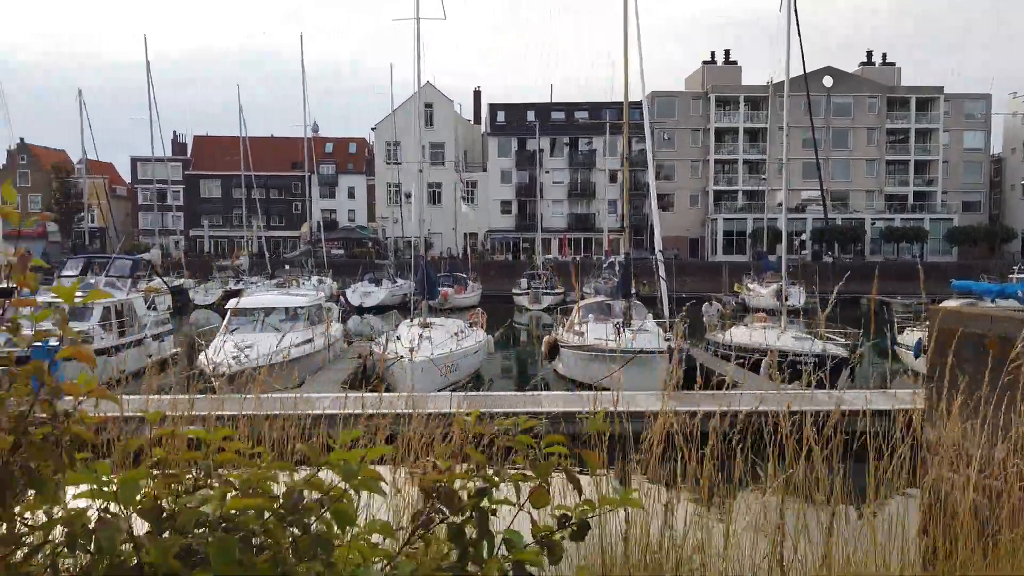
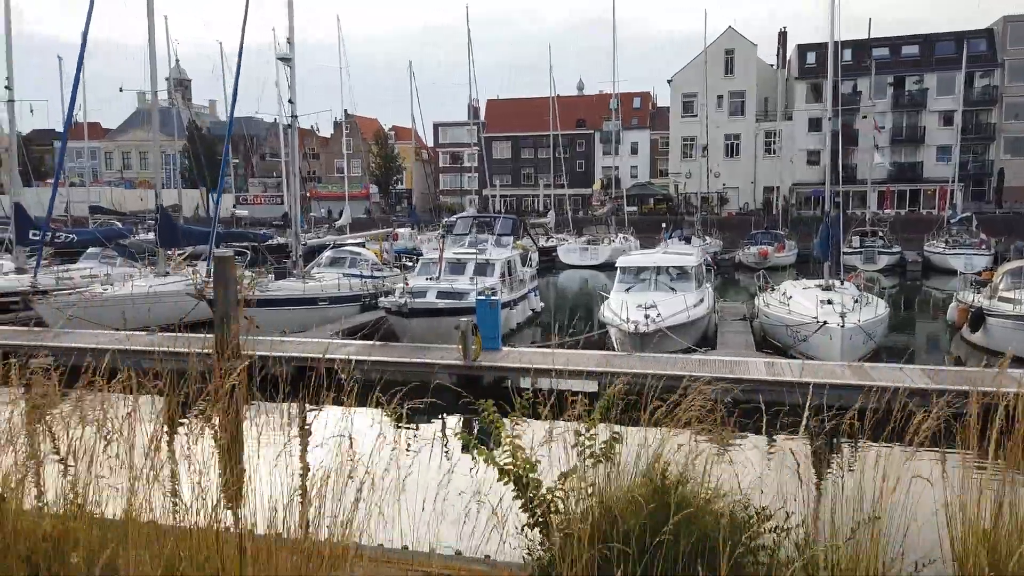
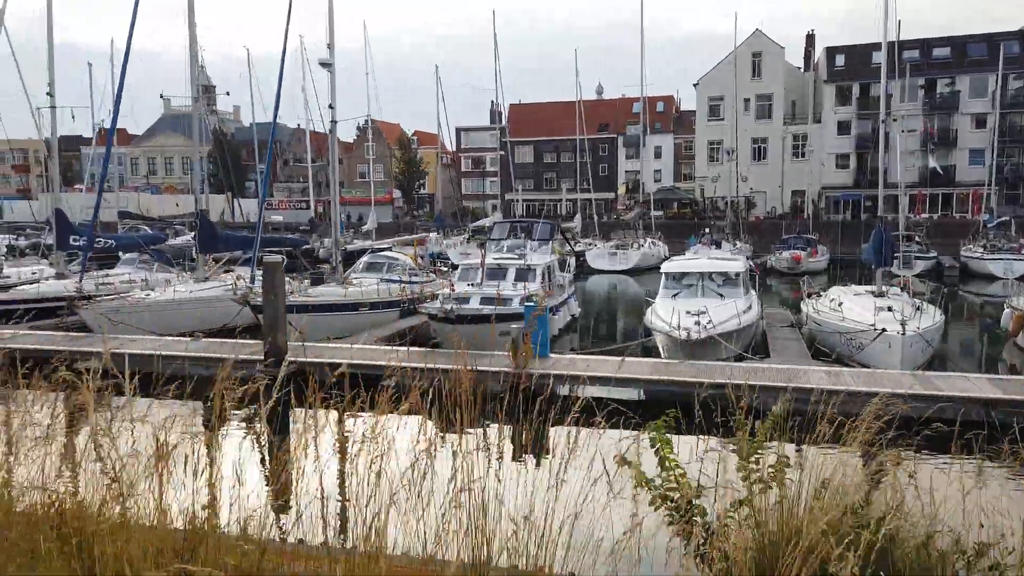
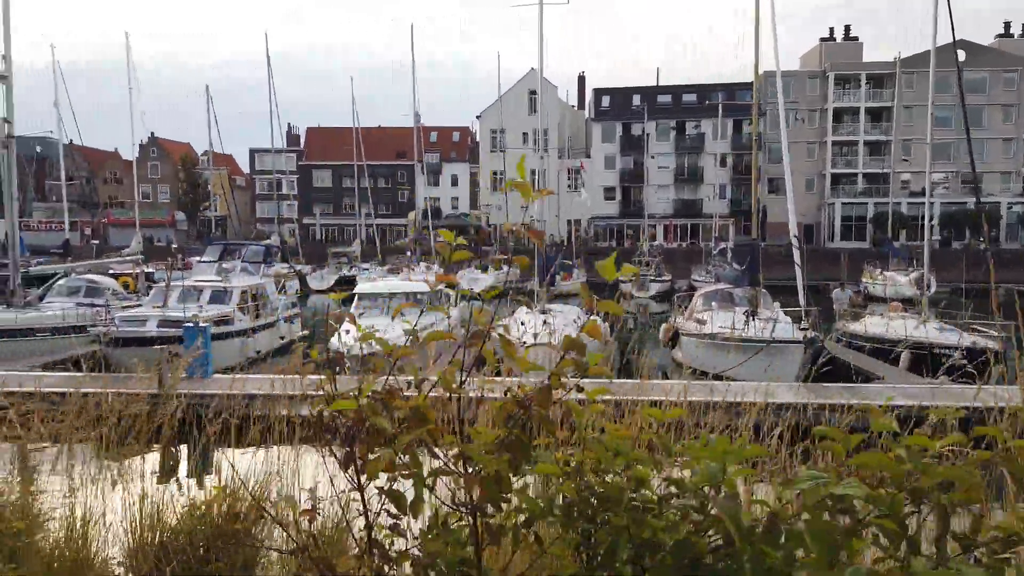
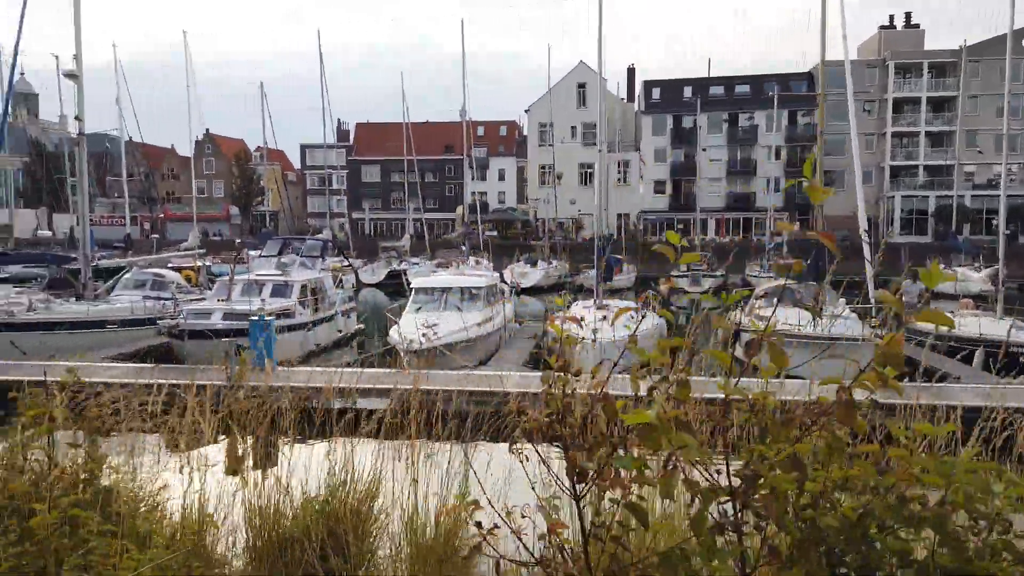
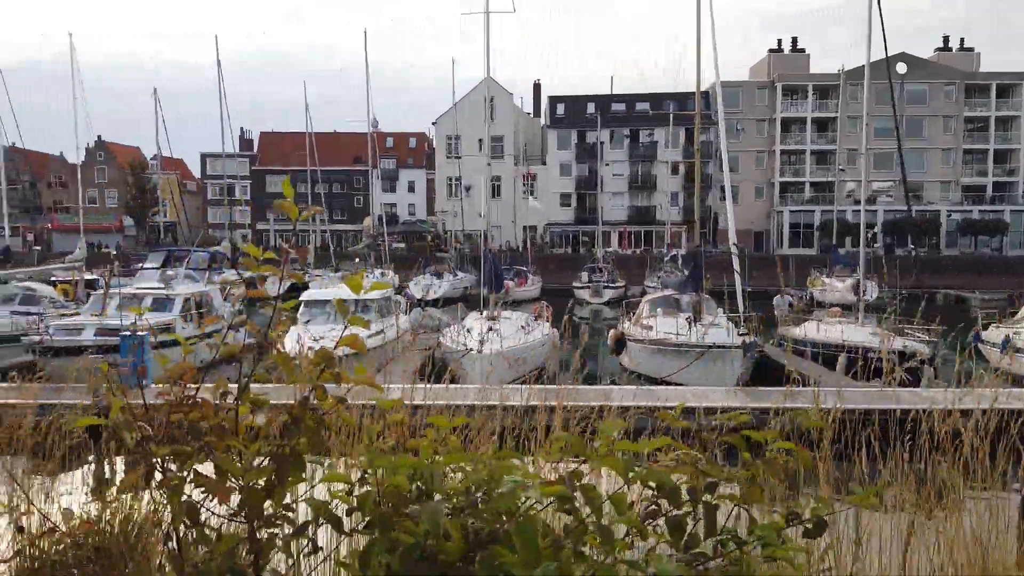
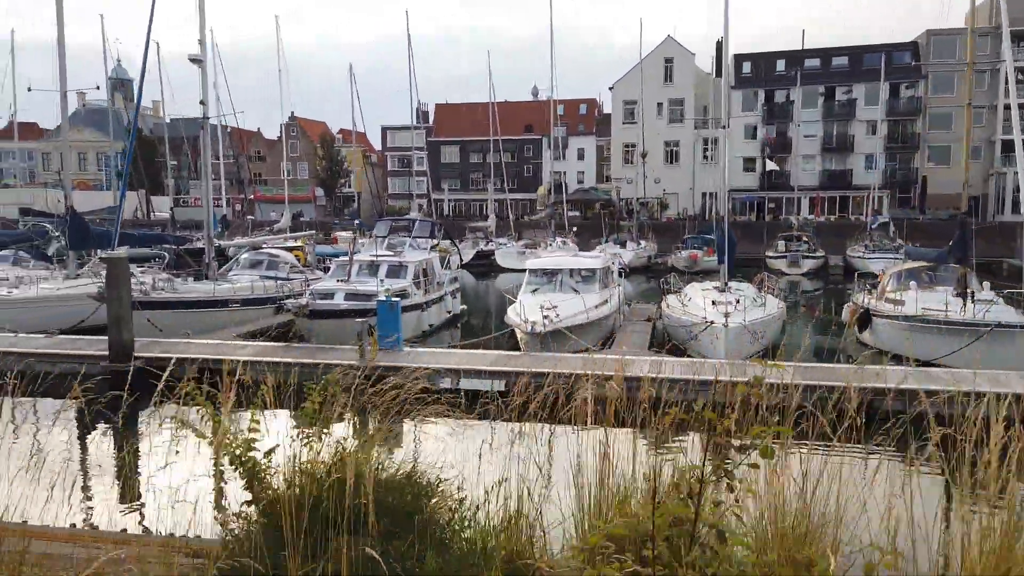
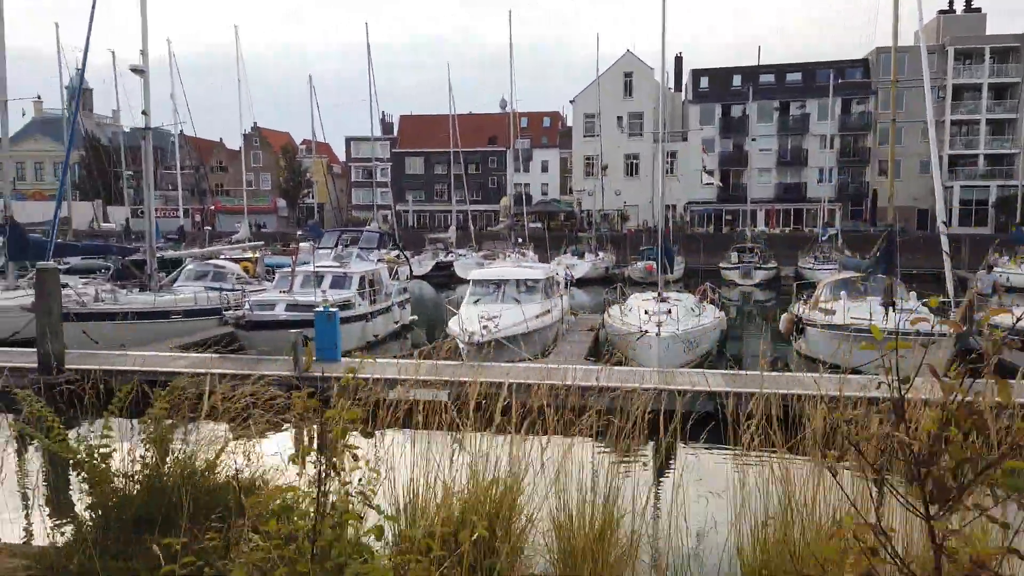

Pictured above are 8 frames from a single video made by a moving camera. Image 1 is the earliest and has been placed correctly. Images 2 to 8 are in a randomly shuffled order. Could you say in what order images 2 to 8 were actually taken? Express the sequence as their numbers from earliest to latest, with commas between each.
6, 4, 5, 8, 7, 2, 3
